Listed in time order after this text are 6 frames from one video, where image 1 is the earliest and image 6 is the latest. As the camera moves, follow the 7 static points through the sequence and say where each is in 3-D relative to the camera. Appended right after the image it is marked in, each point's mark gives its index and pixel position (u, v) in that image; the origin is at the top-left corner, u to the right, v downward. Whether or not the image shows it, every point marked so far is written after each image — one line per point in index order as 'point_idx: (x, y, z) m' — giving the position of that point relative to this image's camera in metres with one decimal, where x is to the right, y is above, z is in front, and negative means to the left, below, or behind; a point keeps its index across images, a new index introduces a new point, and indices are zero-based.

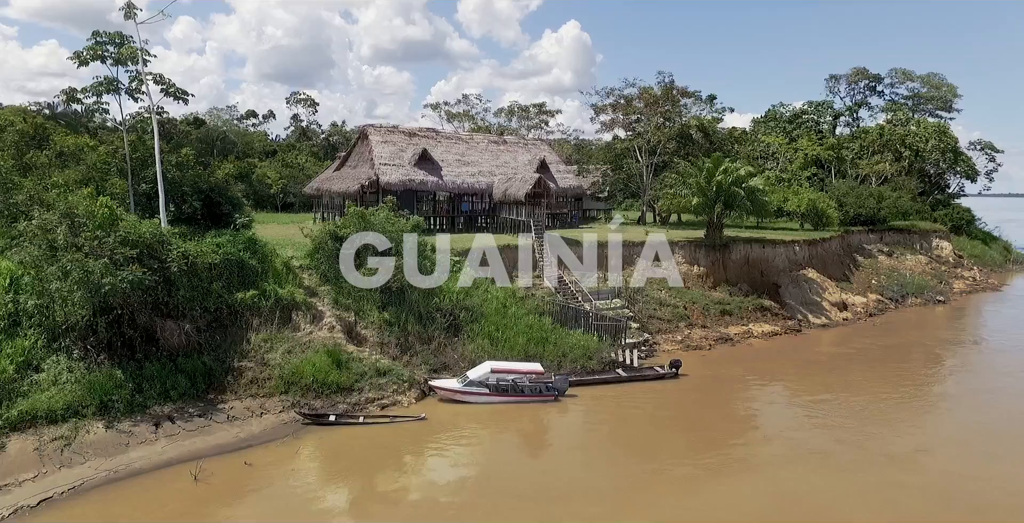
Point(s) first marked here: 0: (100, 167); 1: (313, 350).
0: (-12.1, +2.8, +17.7) m
1: (-5.2, -2.3, +15.5) m
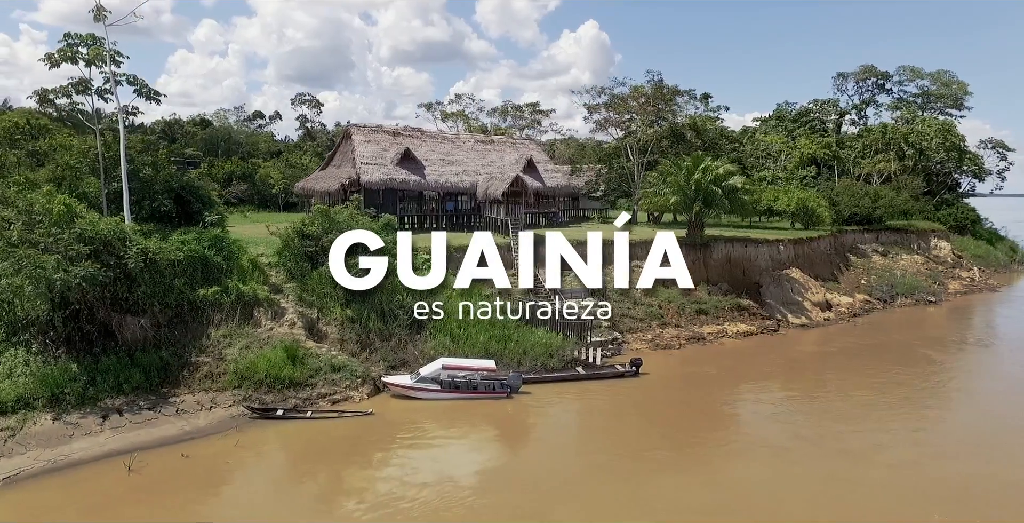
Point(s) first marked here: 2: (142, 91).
0: (-13.2, +2.9, +18.1) m
1: (-6.3, -2.2, +15.7) m
2: (-11.9, +5.5, +19.4) m
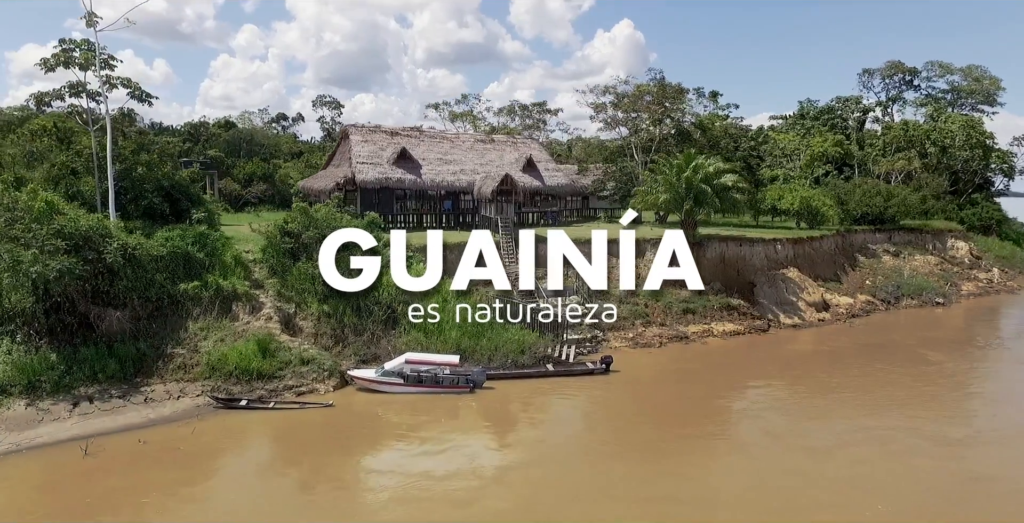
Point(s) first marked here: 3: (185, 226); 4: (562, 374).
0: (-14.0, +3.0, +18.9) m
1: (-7.2, -2.1, +16.2) m
2: (-12.6, +5.6, +20.2) m
3: (-10.2, +1.1, +18.7) m
4: (+1.4, -3.2, +17.3) m
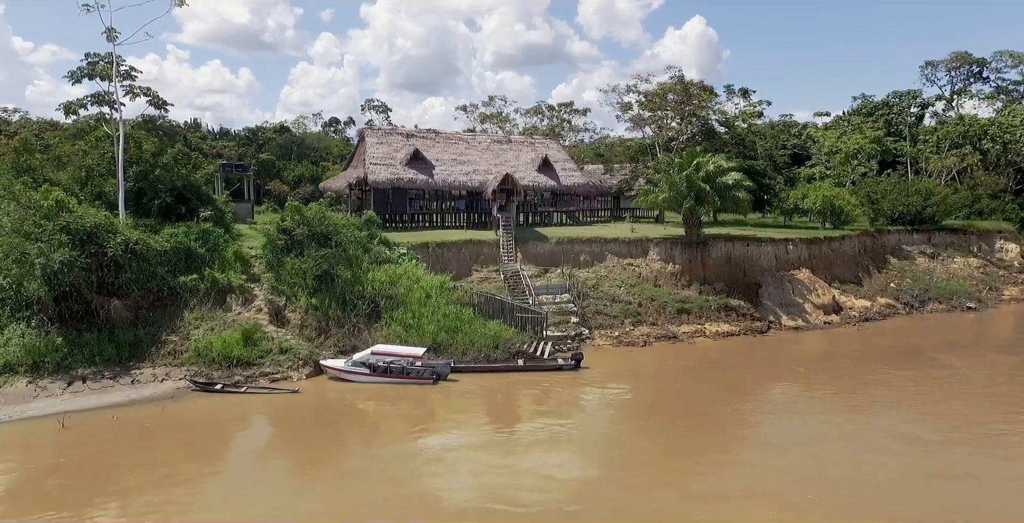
0: (-14.5, +3.2, +20.7) m
1: (-8.0, -1.9, +17.3) m
2: (-12.9, +5.8, +21.9) m
3: (-10.7, +1.3, +20.2) m
4: (+0.6, -3.1, +17.6) m
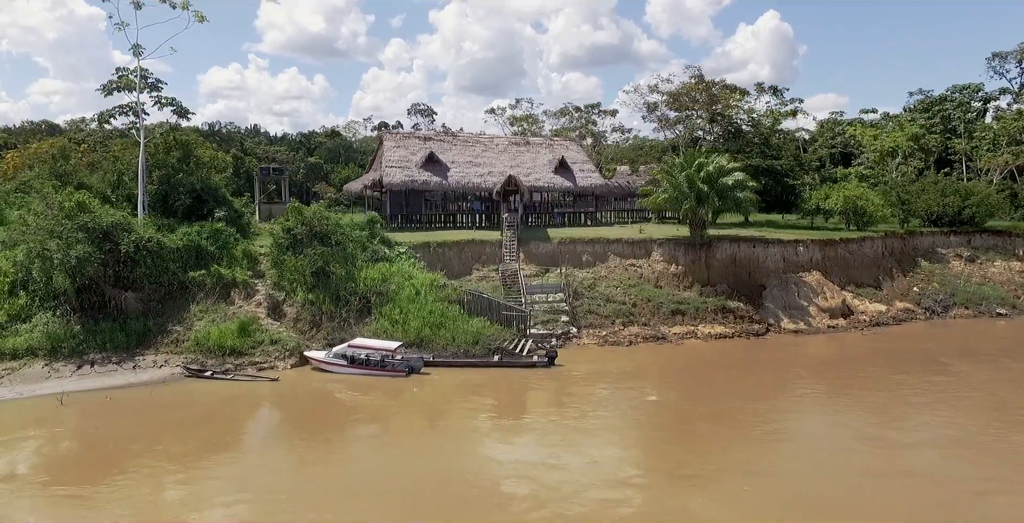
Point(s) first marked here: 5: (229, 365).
0: (-14.7, +3.3, +22.7) m
1: (-8.7, -1.8, +18.6) m
2: (-13.0, +5.9, +23.7) m
3: (-11.0, +1.4, +21.8) m
4: (-0.1, -3.1, +18.0) m
5: (-8.0, -2.9, +17.1) m
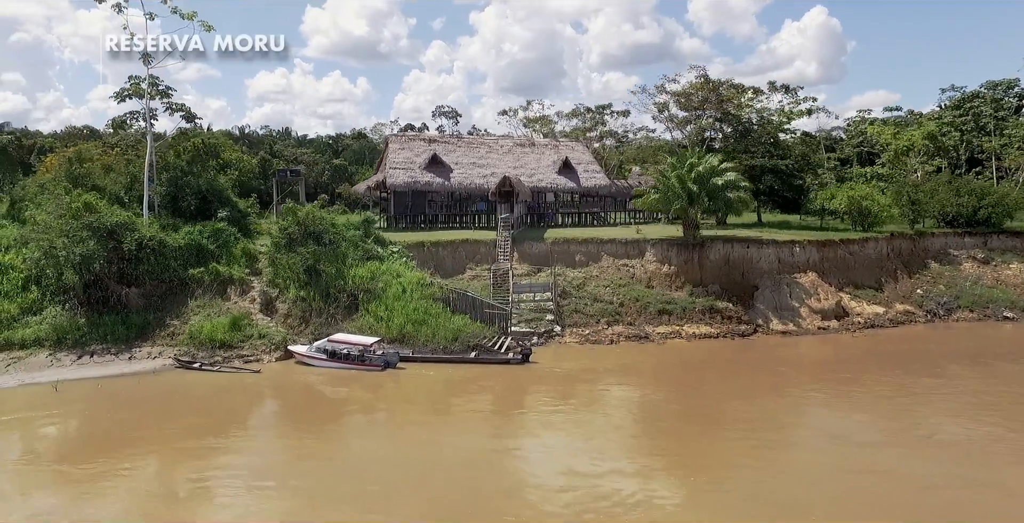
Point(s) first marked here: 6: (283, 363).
0: (-15.1, +3.4, +24.0) m
1: (-9.3, -1.8, +19.6) m
2: (-13.4, +6.0, +24.9) m
3: (-11.5, +1.5, +22.9) m
4: (-0.8, -3.1, +18.5) m
5: (-8.7, -2.9, +18.1) m
6: (-6.8, -3.1, +18.0) m
